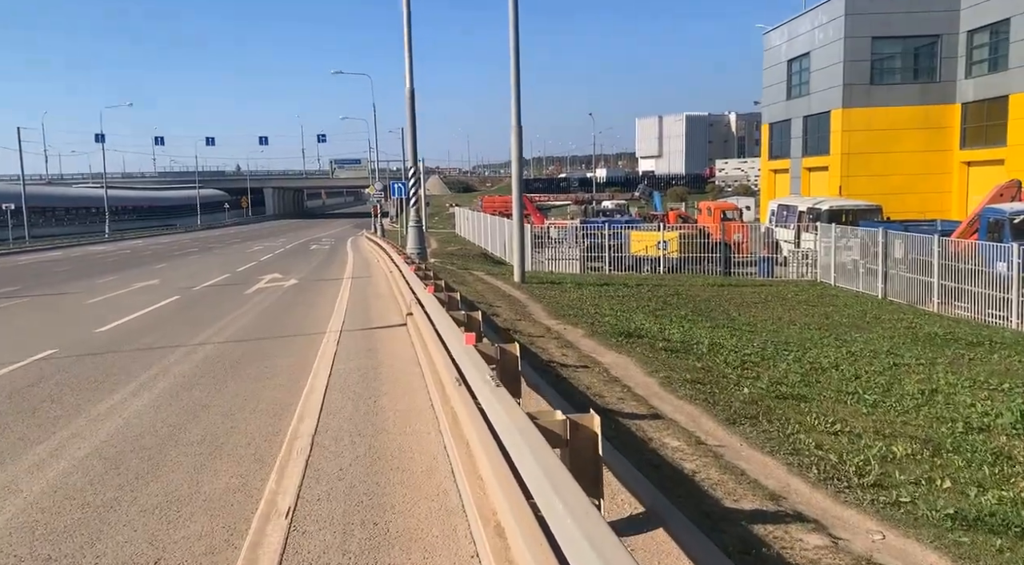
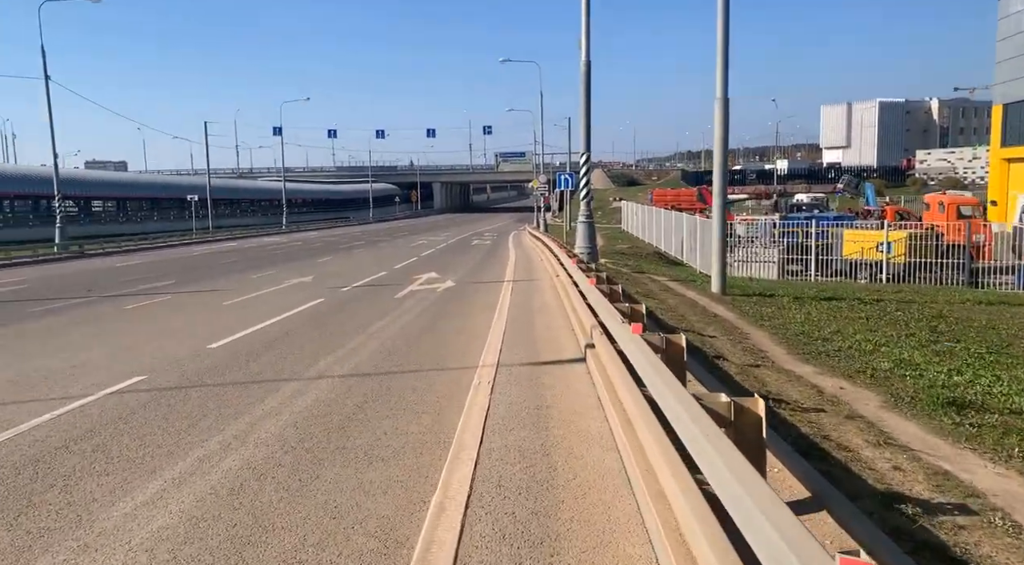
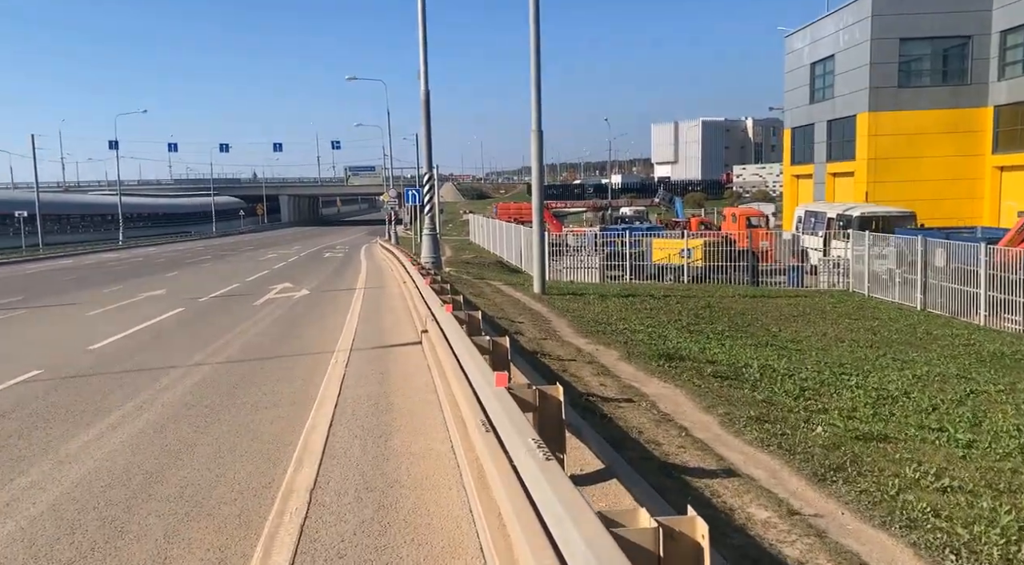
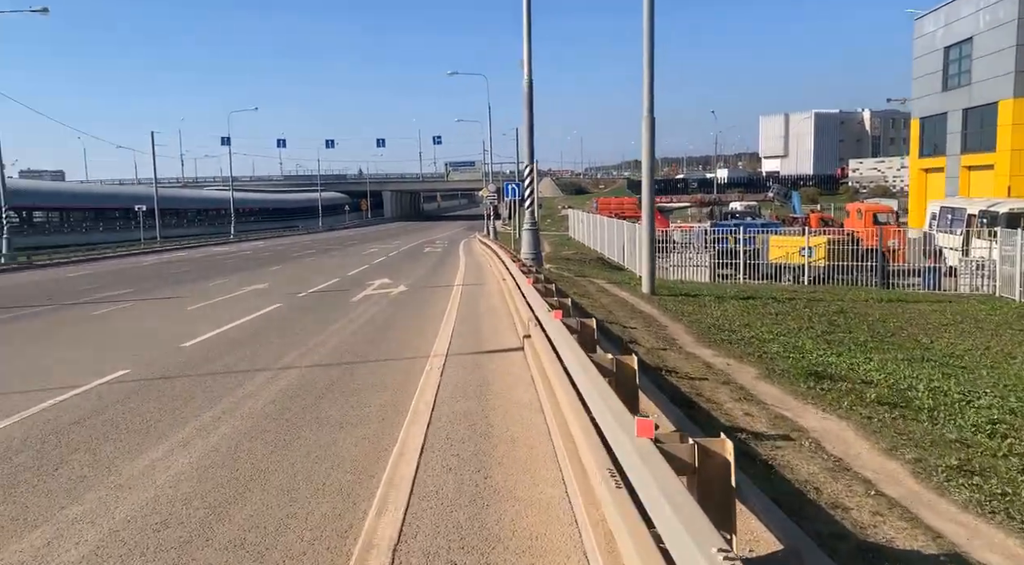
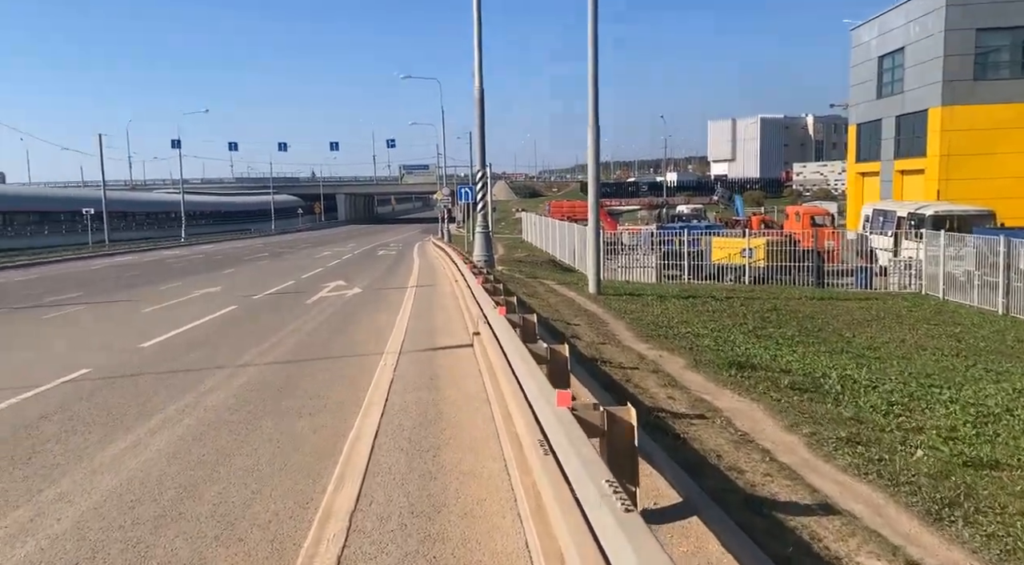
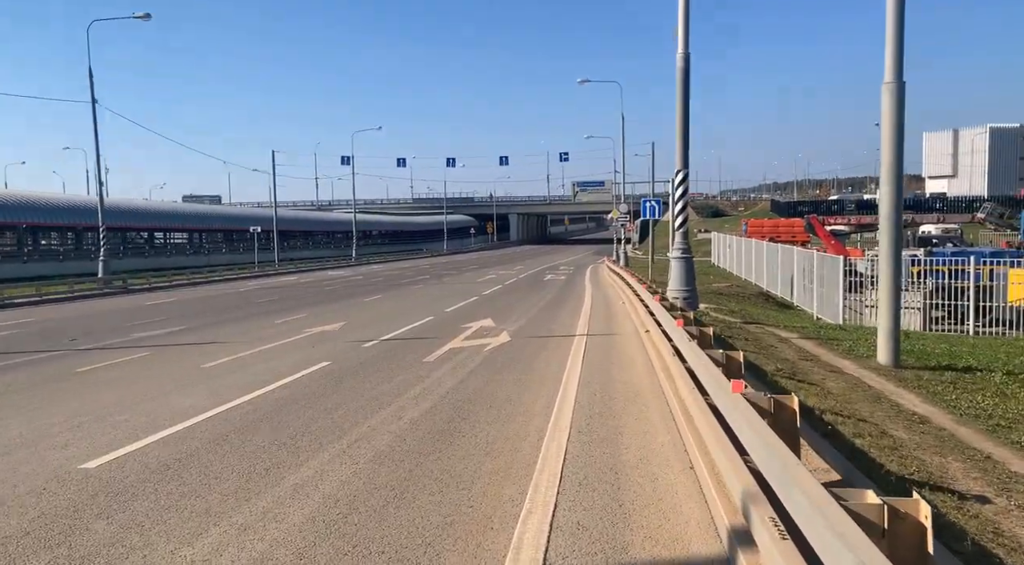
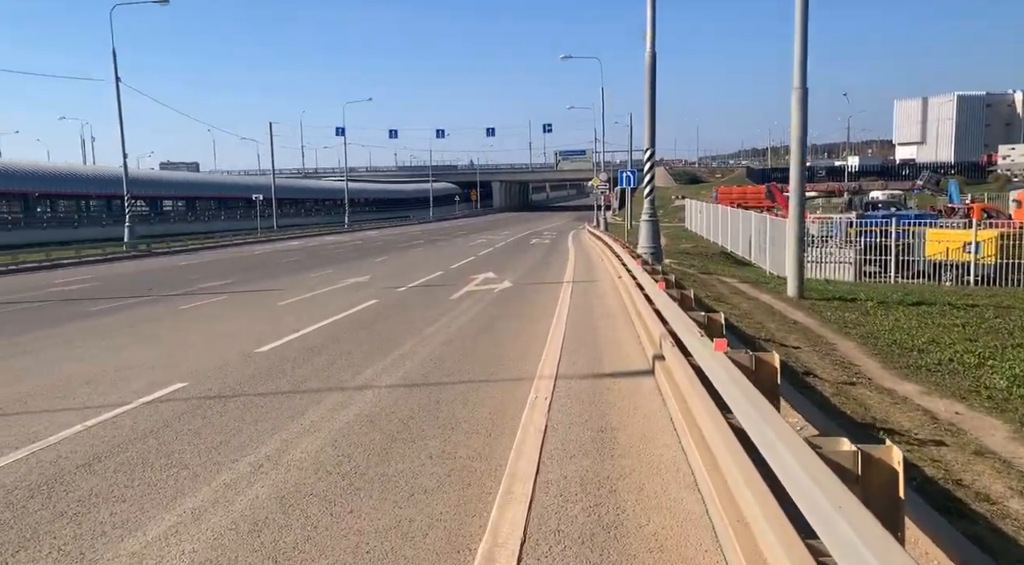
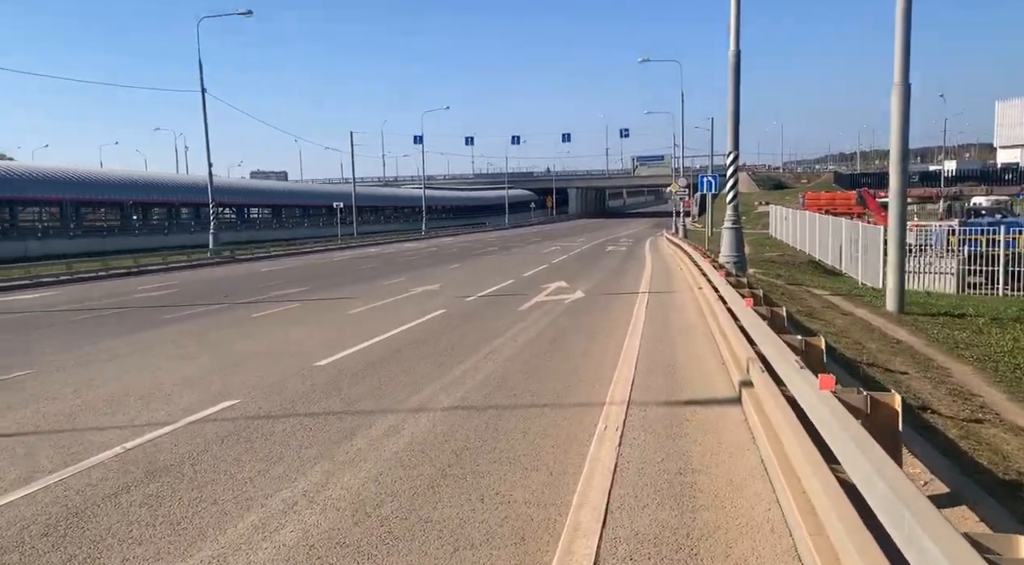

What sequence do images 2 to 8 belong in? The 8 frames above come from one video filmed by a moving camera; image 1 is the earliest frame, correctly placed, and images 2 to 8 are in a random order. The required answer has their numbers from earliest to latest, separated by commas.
3, 5, 4, 2, 7, 8, 6
